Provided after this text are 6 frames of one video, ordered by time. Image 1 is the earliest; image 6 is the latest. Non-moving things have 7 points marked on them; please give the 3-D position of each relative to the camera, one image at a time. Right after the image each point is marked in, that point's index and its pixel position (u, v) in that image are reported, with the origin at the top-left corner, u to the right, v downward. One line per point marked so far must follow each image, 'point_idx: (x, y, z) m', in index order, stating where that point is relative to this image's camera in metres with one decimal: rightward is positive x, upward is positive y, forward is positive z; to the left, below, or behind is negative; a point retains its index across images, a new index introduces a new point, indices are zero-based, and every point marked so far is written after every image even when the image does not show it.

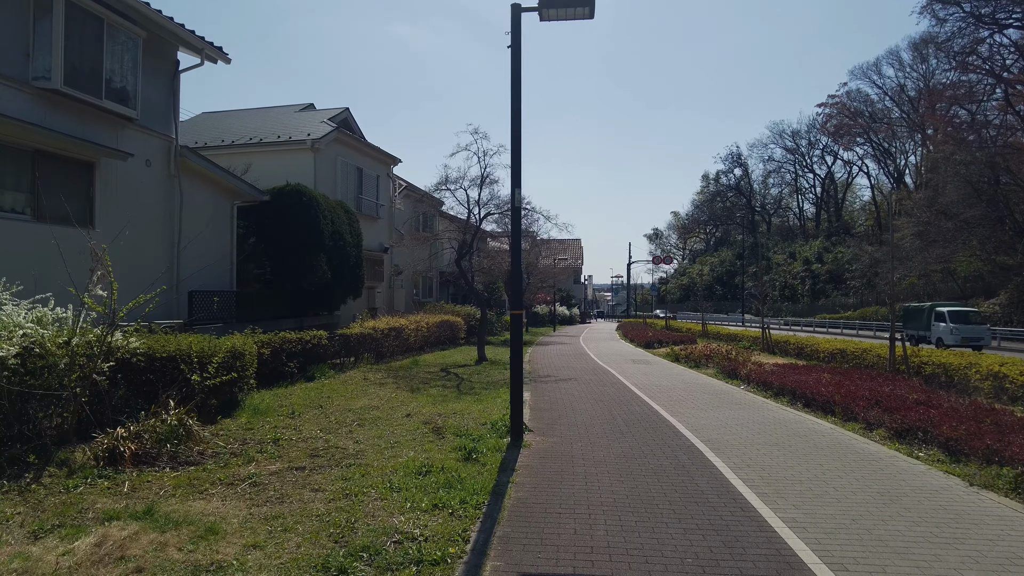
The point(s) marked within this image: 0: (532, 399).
0: (+0.4, -2.2, +13.5) m
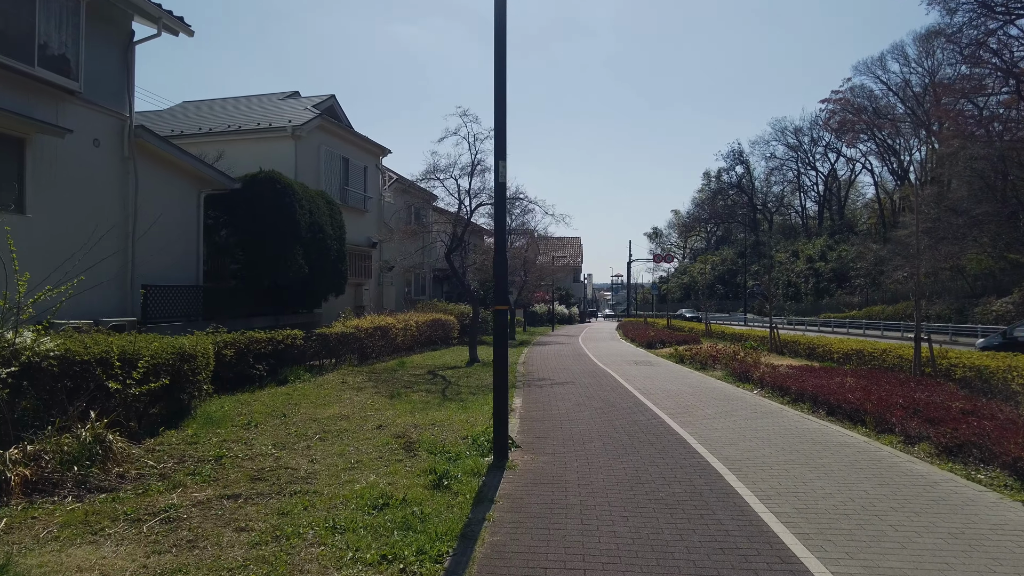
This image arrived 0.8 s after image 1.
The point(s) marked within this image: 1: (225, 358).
0: (+0.2, -2.1, +12.1) m
1: (-5.4, -1.3, +12.4) m
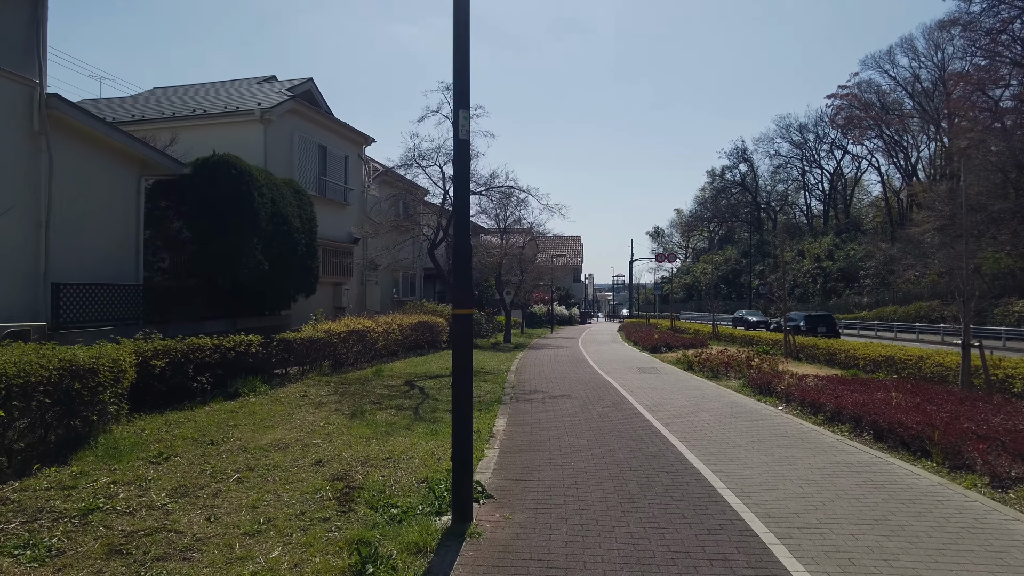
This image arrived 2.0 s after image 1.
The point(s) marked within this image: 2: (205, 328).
0: (0.0, -2.1, +10.2) m
1: (-5.7, -1.3, +10.4) m
2: (-6.8, -0.9, +14.5) m
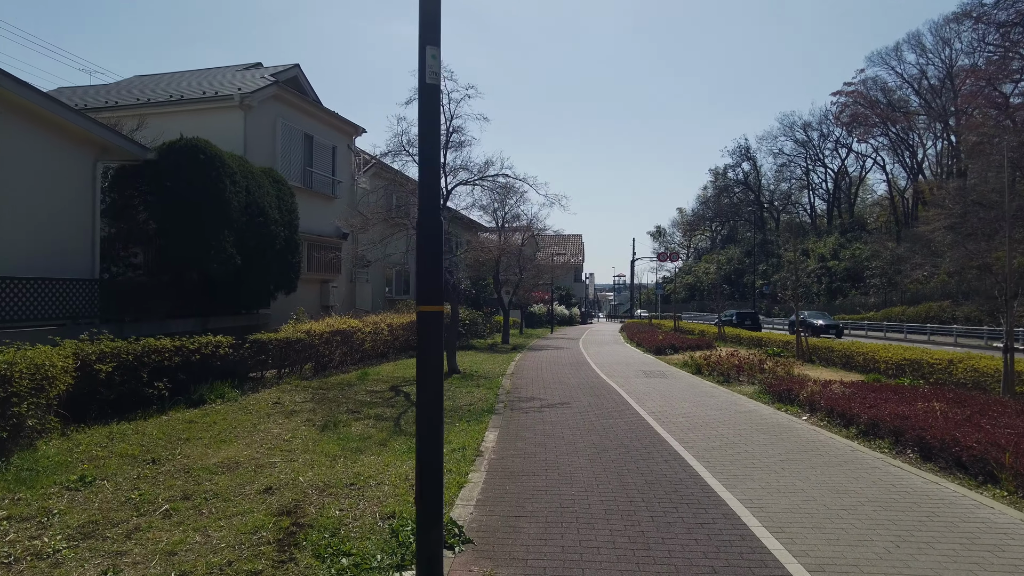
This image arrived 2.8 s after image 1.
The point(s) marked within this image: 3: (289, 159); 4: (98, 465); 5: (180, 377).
0: (-0.2, -2.0, +8.9) m
1: (-5.8, -1.2, +9.2) m
2: (-6.9, -0.8, +13.3) m
3: (-6.7, +3.8, +19.7) m
4: (-4.5, -1.9, +7.2) m
5: (-5.6, -1.5, +11.2) m
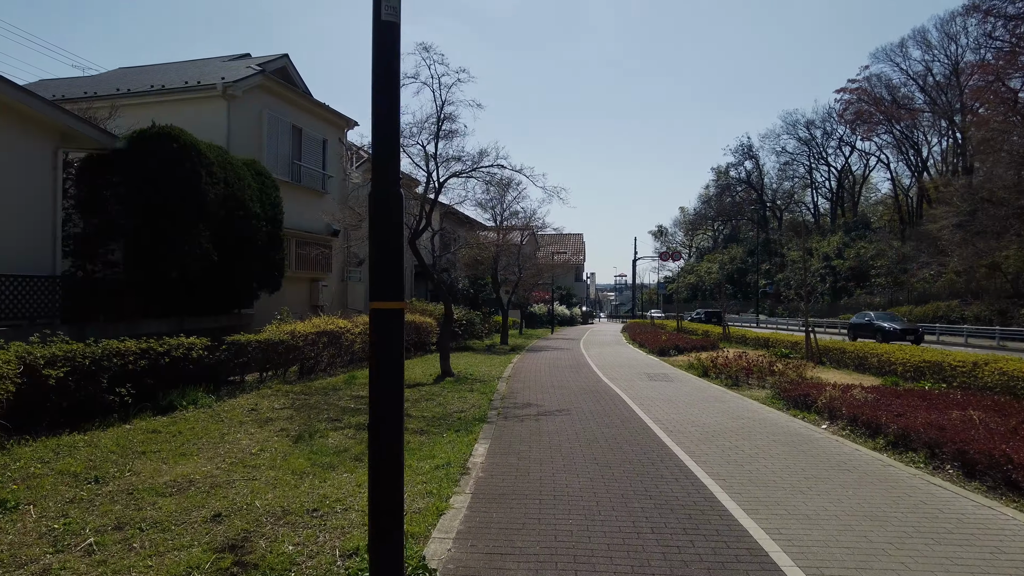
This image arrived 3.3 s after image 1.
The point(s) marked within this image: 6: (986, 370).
0: (-0.3, -2.0, +8.1) m
1: (-5.9, -1.2, +8.3) m
2: (-7.0, -0.8, +12.4) m
3: (-6.7, +3.9, +18.9) m
4: (-4.6, -1.9, +6.3) m
5: (-5.7, -1.5, +10.3) m
6: (+9.2, -1.6, +12.7) m
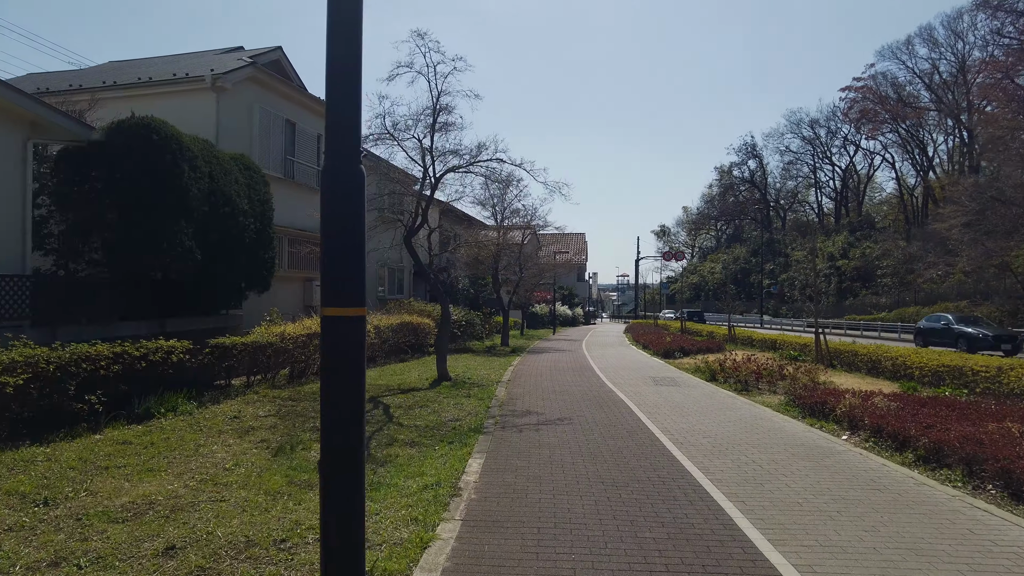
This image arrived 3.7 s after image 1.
0: (-0.3, -2.0, +7.4) m
1: (-5.9, -1.2, +7.7) m
2: (-7.0, -0.8, +11.8) m
3: (-6.7, +3.9, +18.2) m
4: (-4.7, -1.9, +5.7) m
5: (-5.8, -1.5, +9.7) m
6: (+9.2, -1.6, +12.0) m
